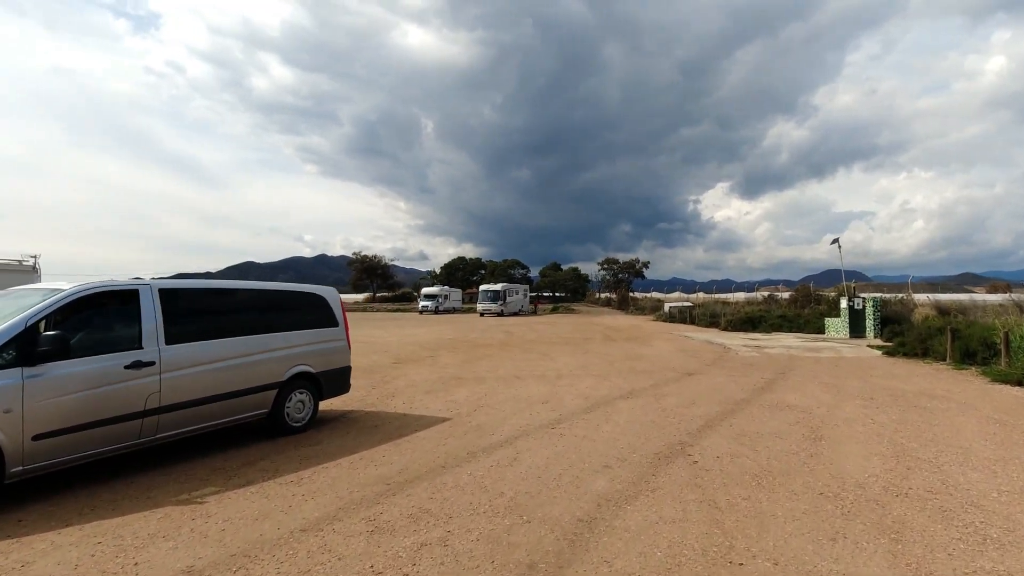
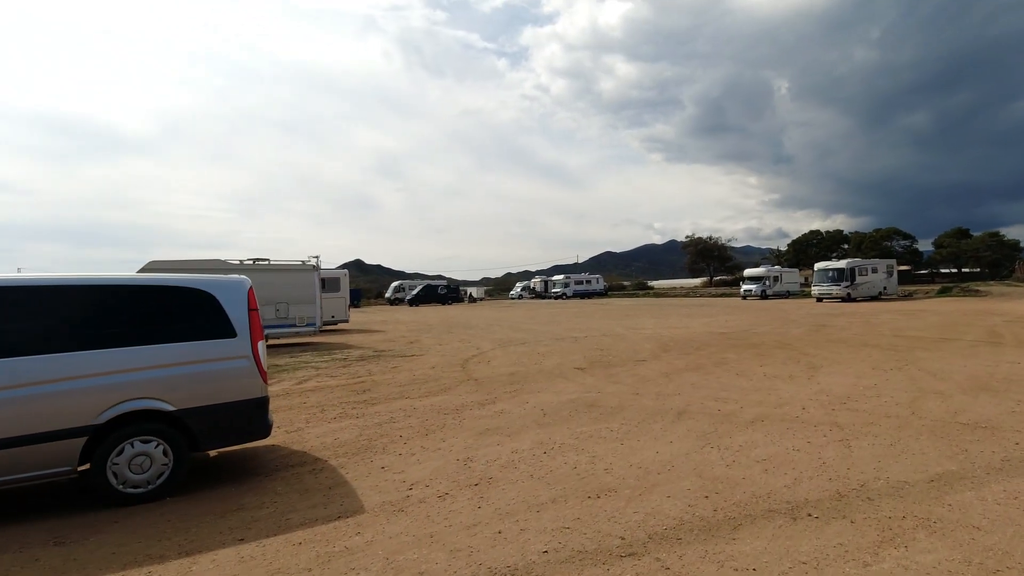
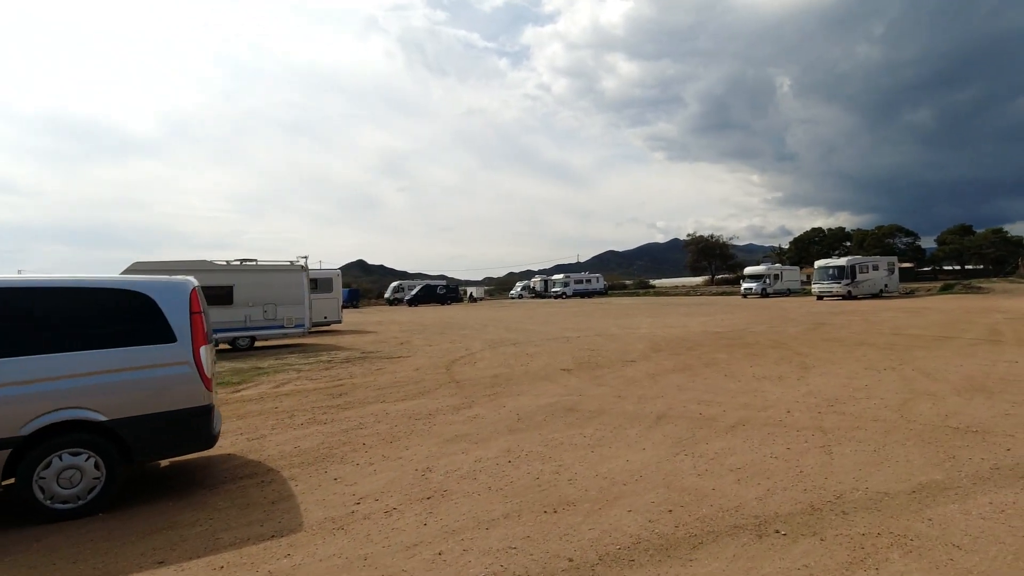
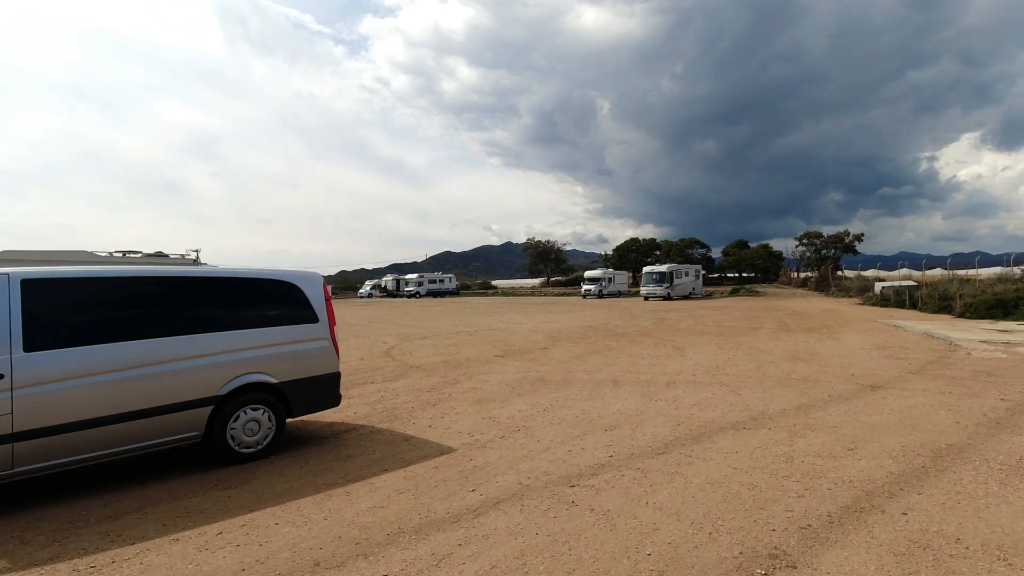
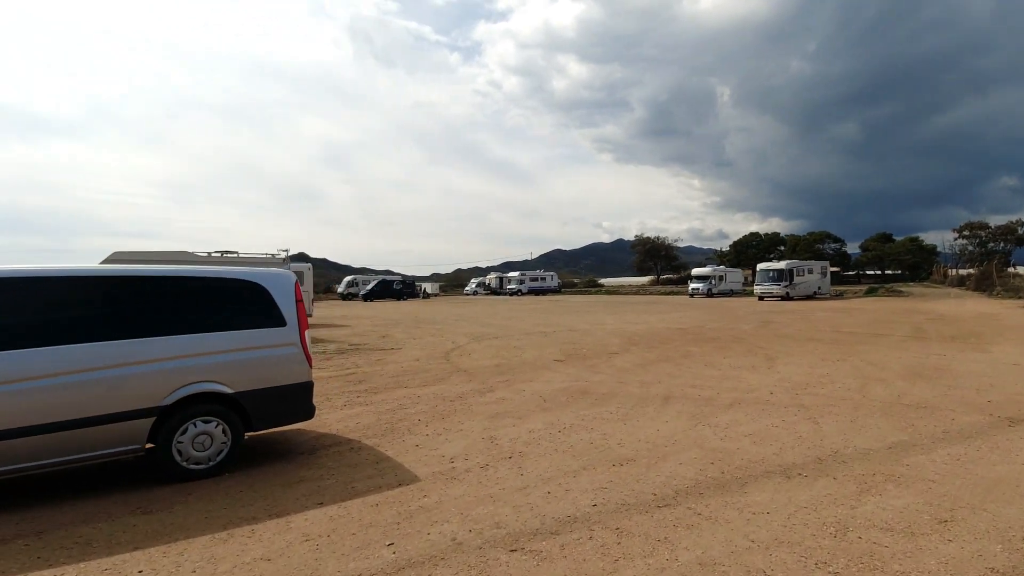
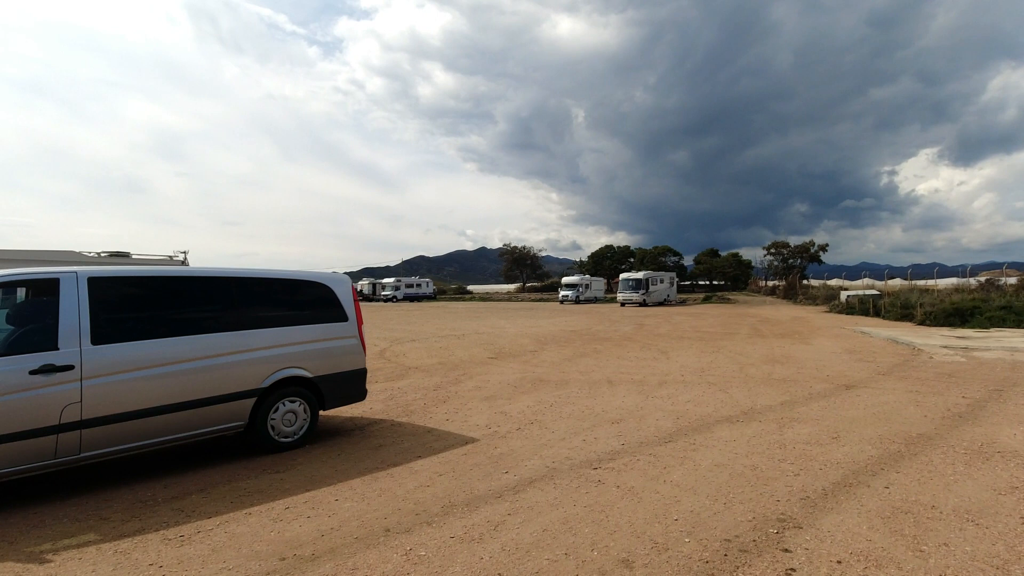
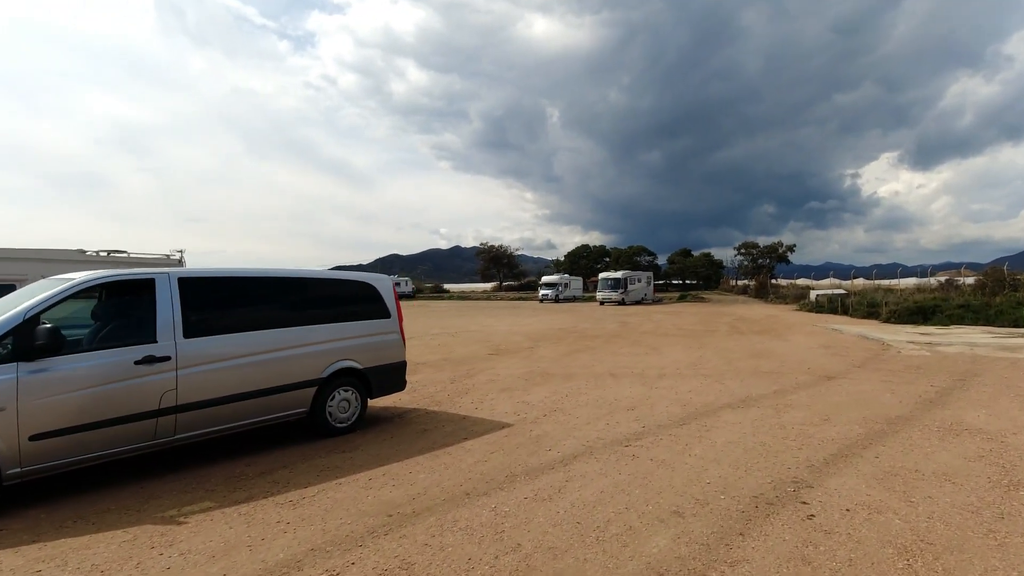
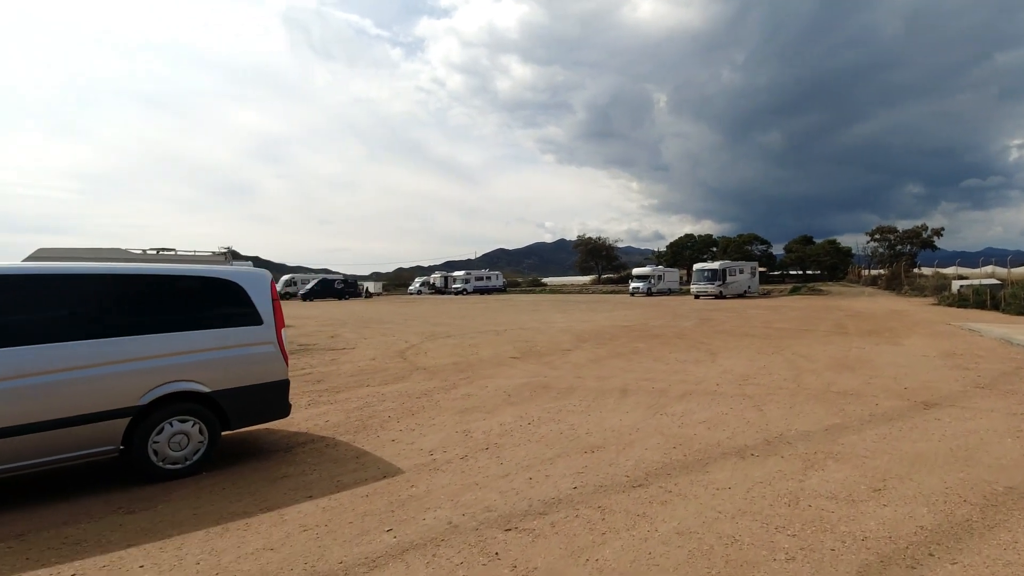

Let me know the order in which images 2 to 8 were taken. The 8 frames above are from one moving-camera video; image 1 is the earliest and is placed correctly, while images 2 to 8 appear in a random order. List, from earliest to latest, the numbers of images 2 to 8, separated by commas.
7, 6, 4, 8, 5, 2, 3
